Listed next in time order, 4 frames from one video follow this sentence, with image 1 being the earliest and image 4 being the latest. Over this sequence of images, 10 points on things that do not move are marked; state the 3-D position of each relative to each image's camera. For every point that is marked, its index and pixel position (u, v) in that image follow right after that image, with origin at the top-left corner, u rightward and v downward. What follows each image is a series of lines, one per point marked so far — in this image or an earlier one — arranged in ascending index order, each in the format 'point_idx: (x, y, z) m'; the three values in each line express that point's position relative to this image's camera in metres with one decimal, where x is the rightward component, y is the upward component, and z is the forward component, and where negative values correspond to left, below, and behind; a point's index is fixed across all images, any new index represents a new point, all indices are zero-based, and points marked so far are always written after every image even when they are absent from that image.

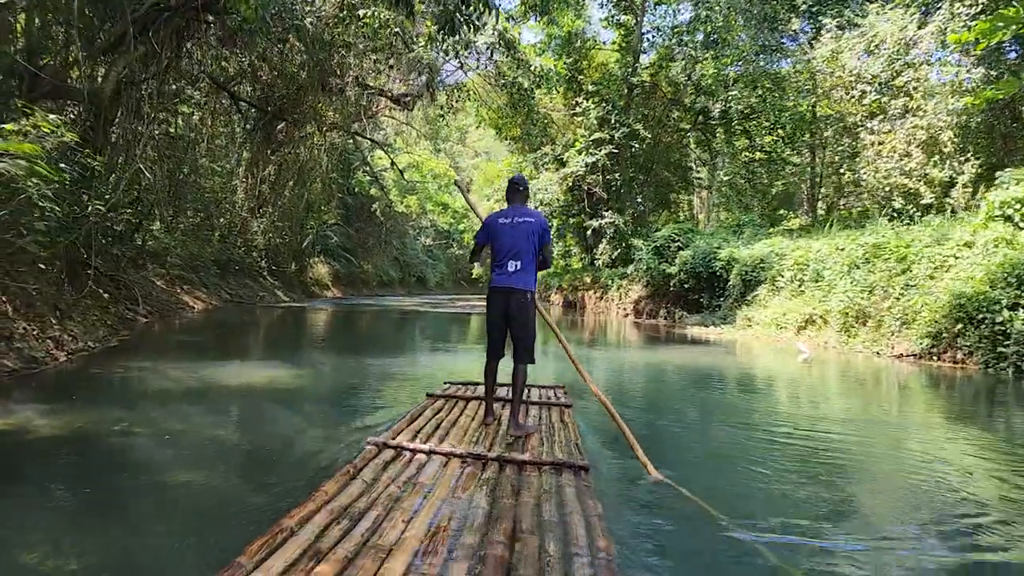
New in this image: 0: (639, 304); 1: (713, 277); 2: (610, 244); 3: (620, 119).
0: (+2.6, -0.3, +13.5) m
1: (+3.6, +0.2, +11.6) m
2: (+2.2, +1.0, +14.9) m
3: (+2.3, +3.6, +14.2) m
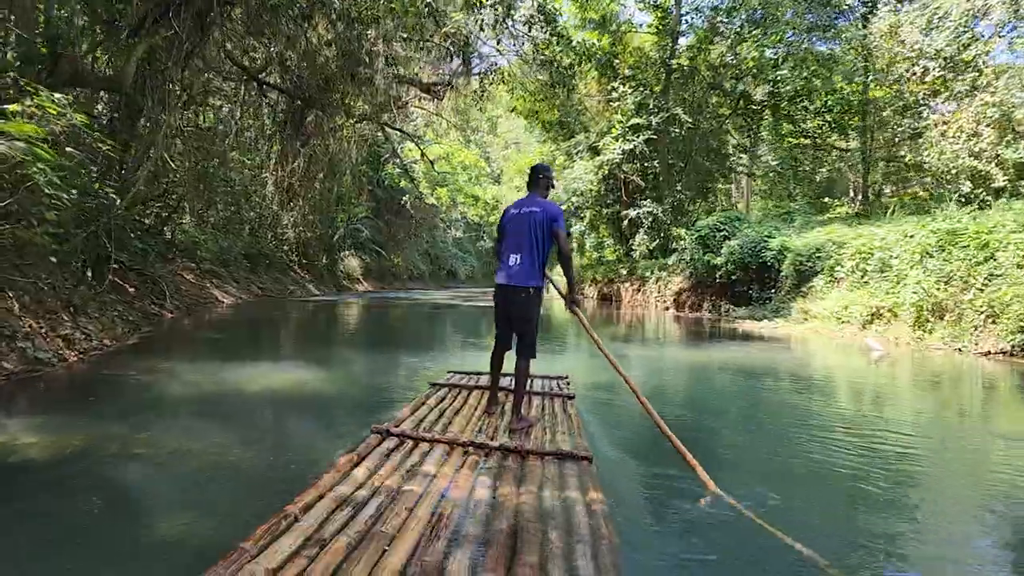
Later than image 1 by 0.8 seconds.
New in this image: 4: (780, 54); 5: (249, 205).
0: (+3.3, -0.1, +13.0) m
1: (+4.2, +0.3, +11.1) m
2: (+3.0, +1.2, +14.5) m
3: (+3.0, +3.7, +13.6) m
4: (+5.1, +4.5, +12.9) m
5: (-4.3, +1.3, +11.1) m
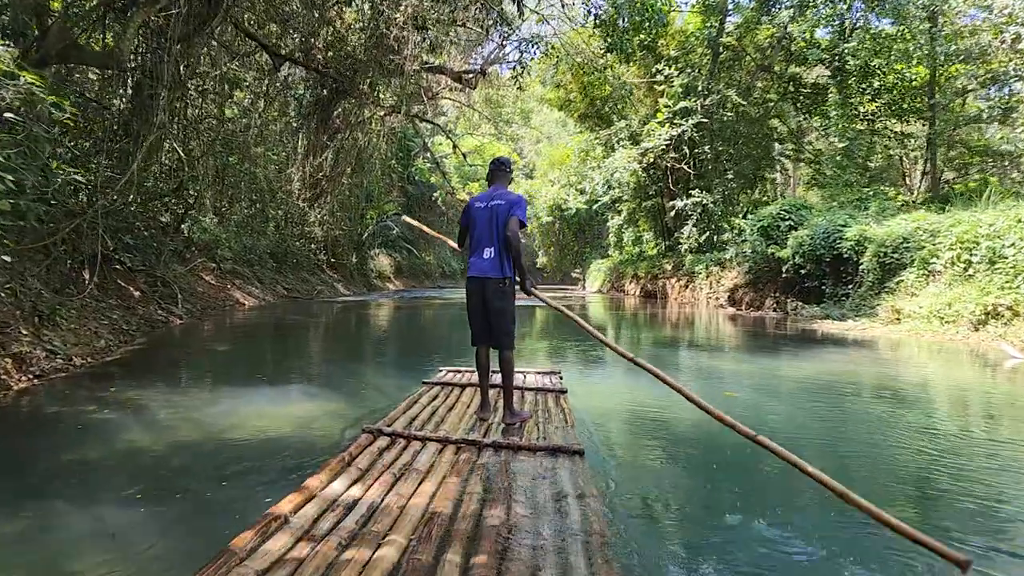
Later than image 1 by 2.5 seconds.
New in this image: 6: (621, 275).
0: (+4.0, -0.1, +12.2) m
1: (+4.8, +0.4, +10.2) m
2: (+3.7, +1.2, +13.6) m
3: (+3.7, +3.8, +12.8) m
4: (+5.7, +4.6, +12.0) m
5: (-3.7, +1.3, +10.6) m
6: (+2.9, +0.3, +18.2) m
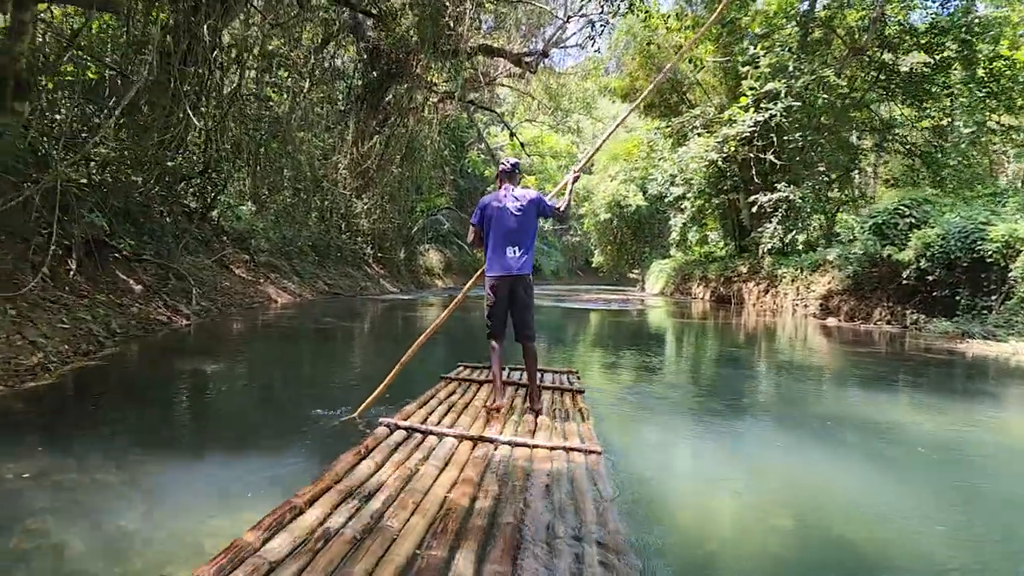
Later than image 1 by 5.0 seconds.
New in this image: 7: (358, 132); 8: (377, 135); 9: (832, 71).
0: (+4.9, -0.2, +10.9) m
1: (+5.6, +0.3, +8.9) m
2: (+4.8, +1.1, +12.4) m
3: (+4.8, +3.7, +11.5) m
4: (+6.8, +4.4, +10.6) m
5: (-2.8, +1.4, +9.9) m
6: (+4.3, +0.3, +17.0) m
7: (-1.9, +1.9, +8.1) m
8: (-1.6, +1.9, +8.0) m
9: (+5.1, +3.4, +11.0) m
